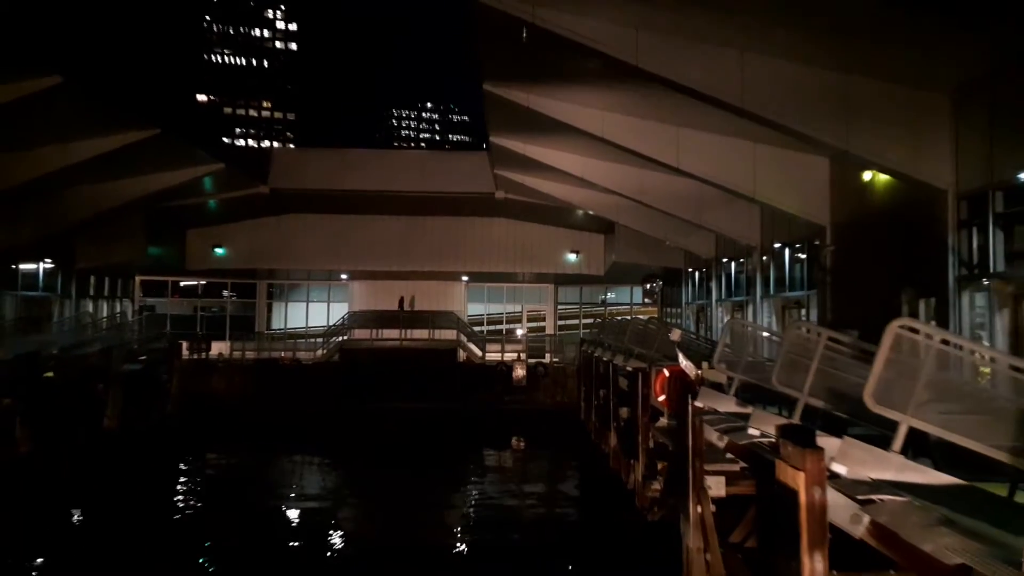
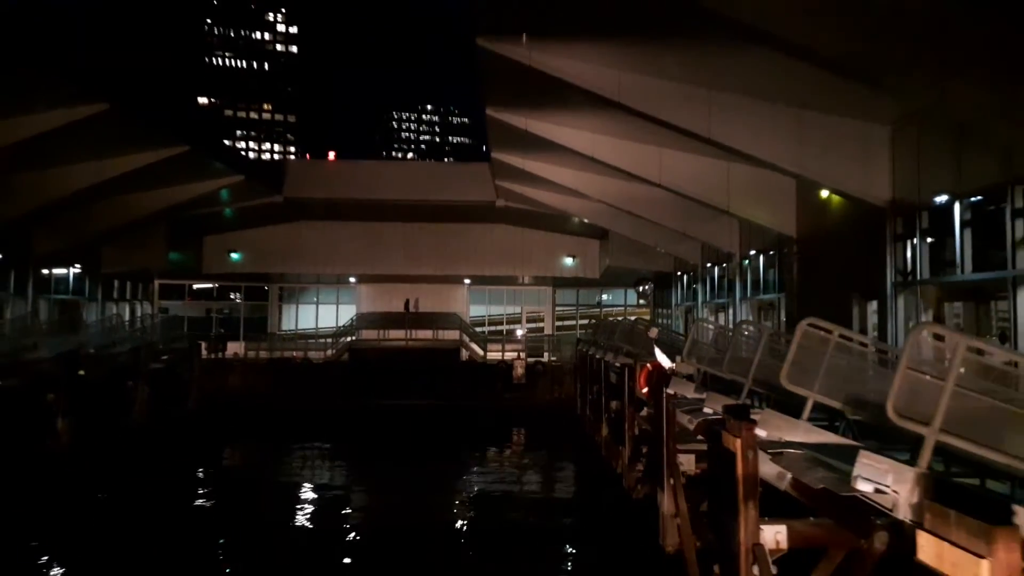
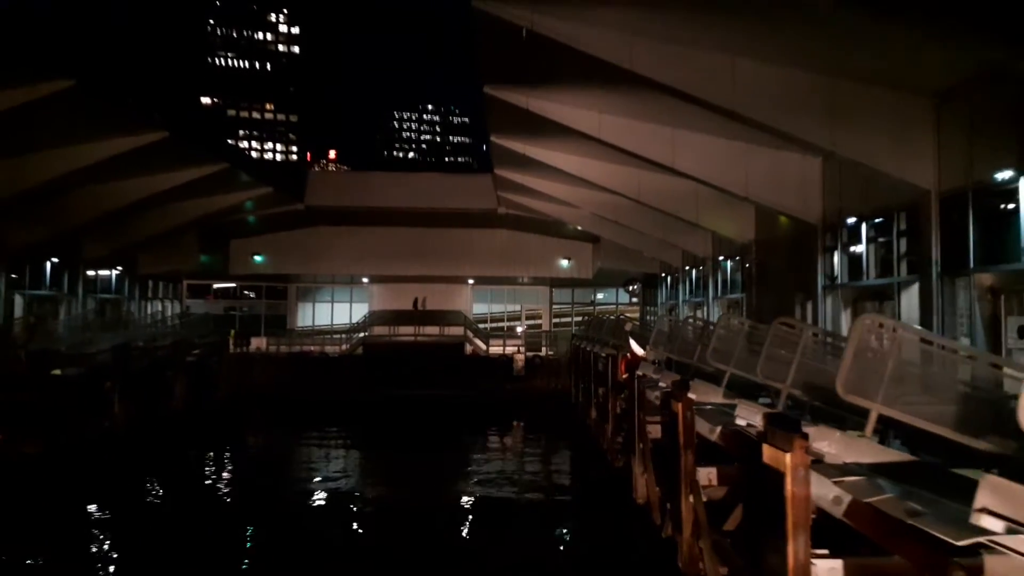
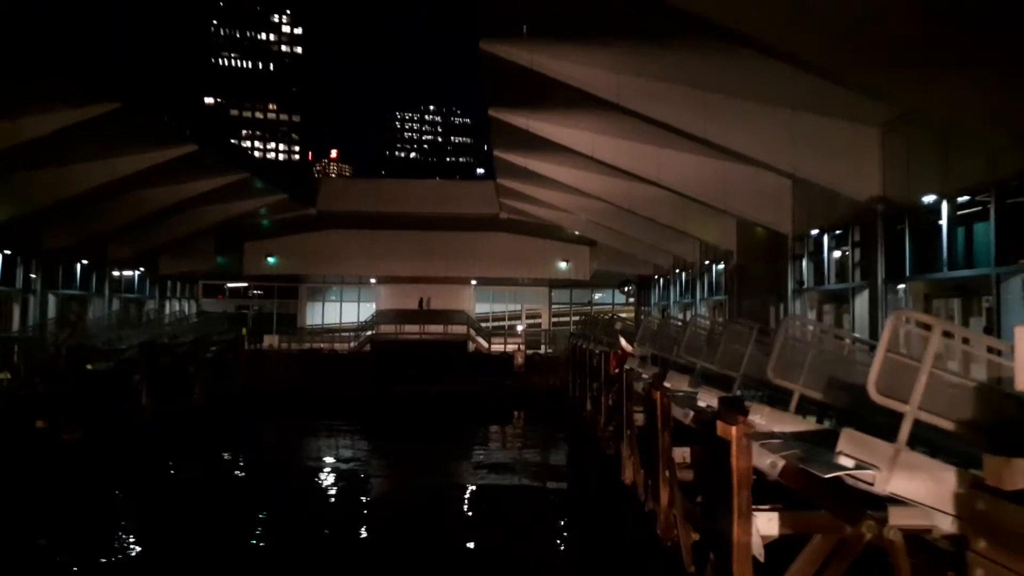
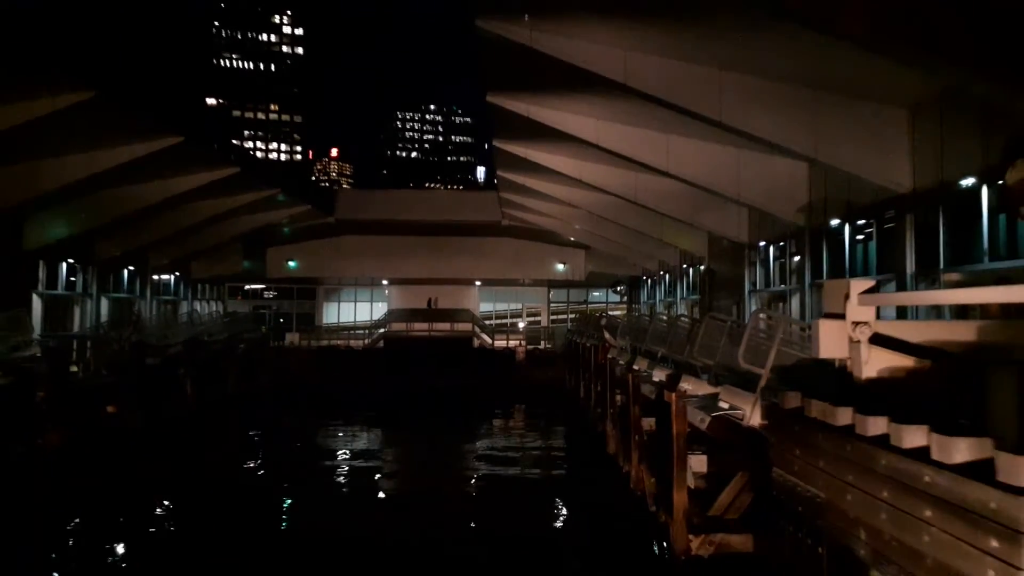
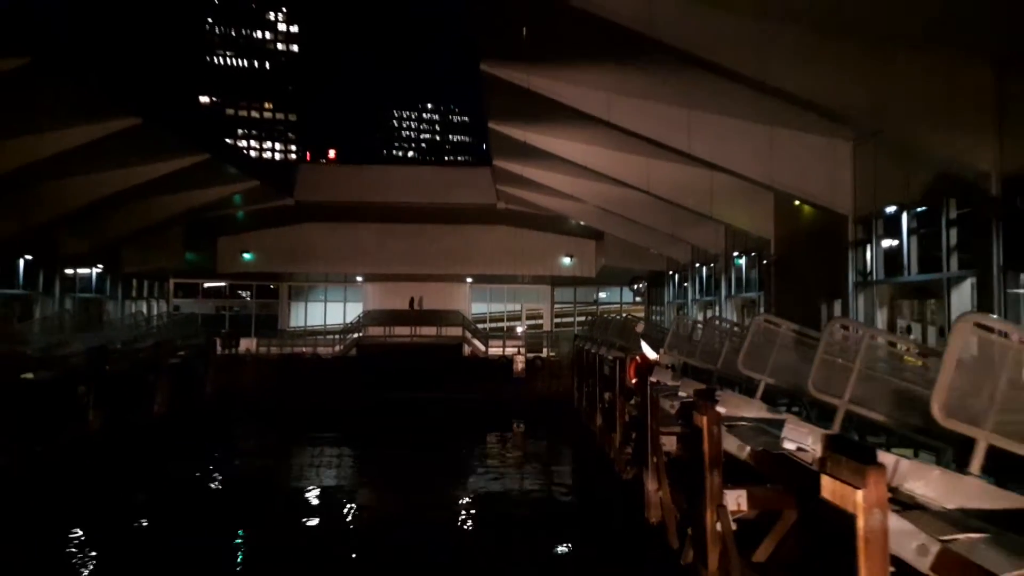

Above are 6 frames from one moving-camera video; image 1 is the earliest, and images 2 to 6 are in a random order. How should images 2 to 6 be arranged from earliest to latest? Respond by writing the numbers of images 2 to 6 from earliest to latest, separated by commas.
2, 6, 3, 4, 5
